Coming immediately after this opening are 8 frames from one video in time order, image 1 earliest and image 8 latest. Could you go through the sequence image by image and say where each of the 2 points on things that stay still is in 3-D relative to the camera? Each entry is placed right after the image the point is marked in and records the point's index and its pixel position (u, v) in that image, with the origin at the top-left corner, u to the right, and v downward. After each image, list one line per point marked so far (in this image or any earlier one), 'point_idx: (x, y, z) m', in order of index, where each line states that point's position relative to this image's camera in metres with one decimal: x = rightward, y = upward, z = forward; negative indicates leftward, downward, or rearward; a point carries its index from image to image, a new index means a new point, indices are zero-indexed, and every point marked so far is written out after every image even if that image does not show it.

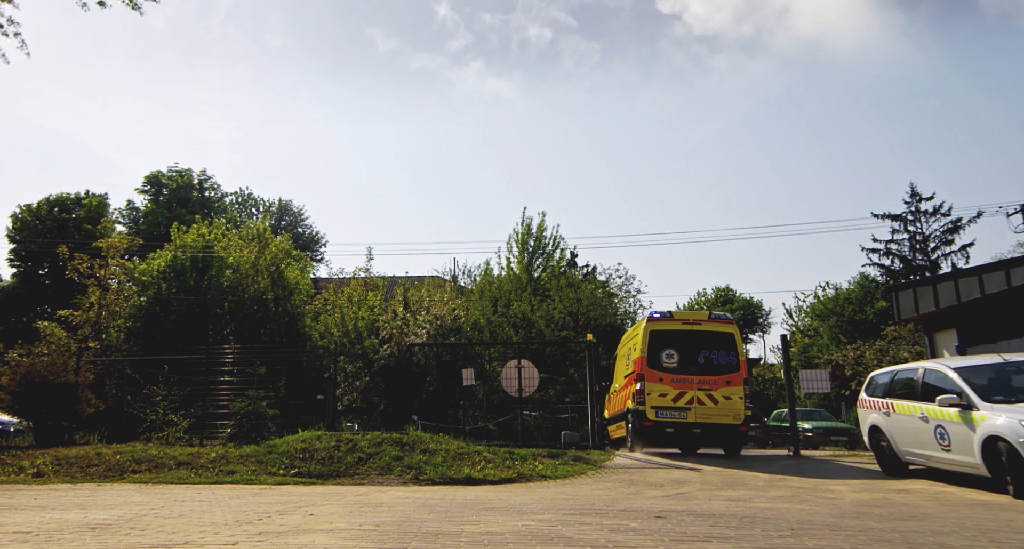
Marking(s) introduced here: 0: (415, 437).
0: (-1.6, -2.7, +13.0) m
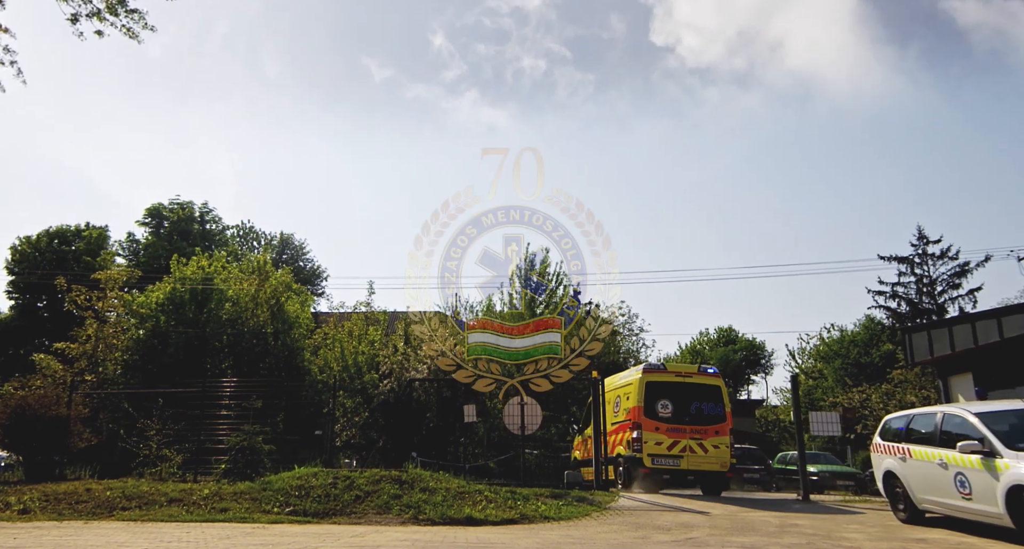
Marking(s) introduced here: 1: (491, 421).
0: (-1.6, -3.3, +12.6) m
1: (-0.5, -3.7, +19.2) m
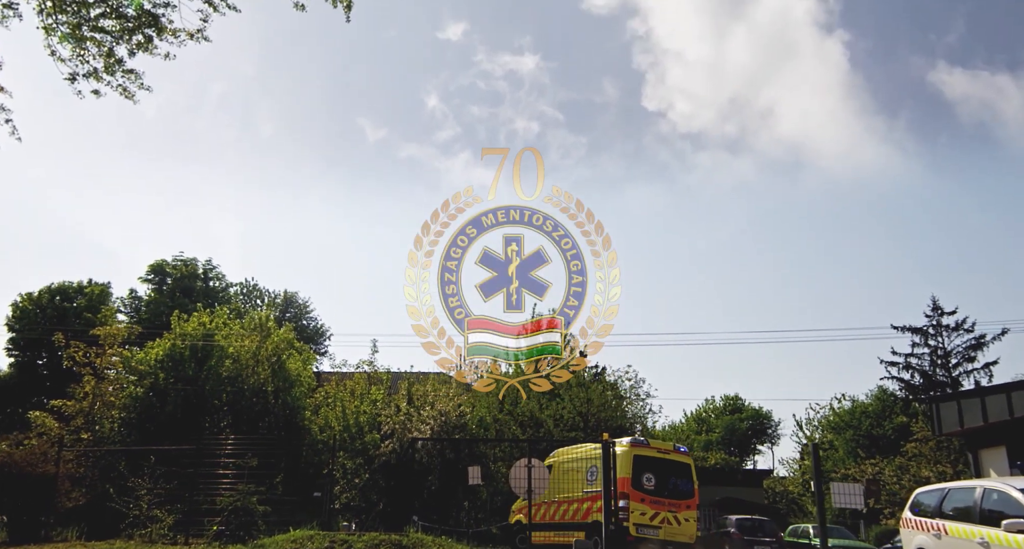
0: (-1.5, -4.2, +12.1) m
1: (-0.4, -5.1, +18.7) m
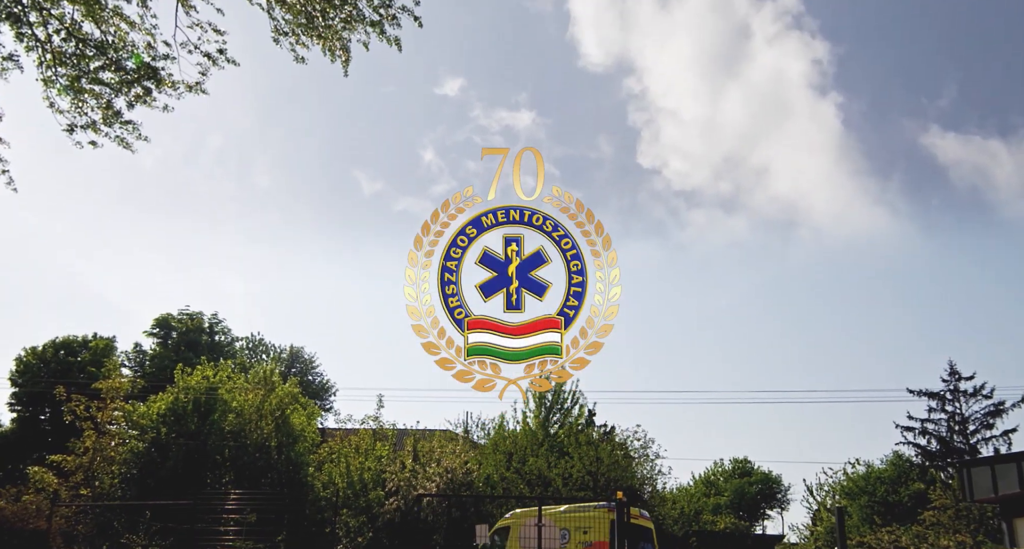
0: (-1.4, -5.1, +12.0) m
1: (-0.3, -6.5, +18.5) m
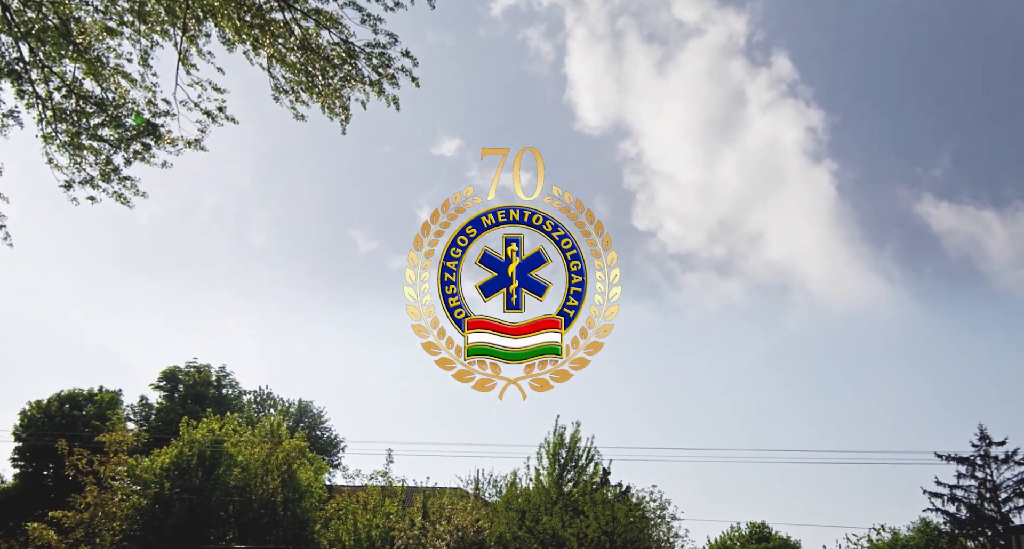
0: (-1.1, -5.9, +11.7) m
1: (-0.2, -7.9, +18.1) m
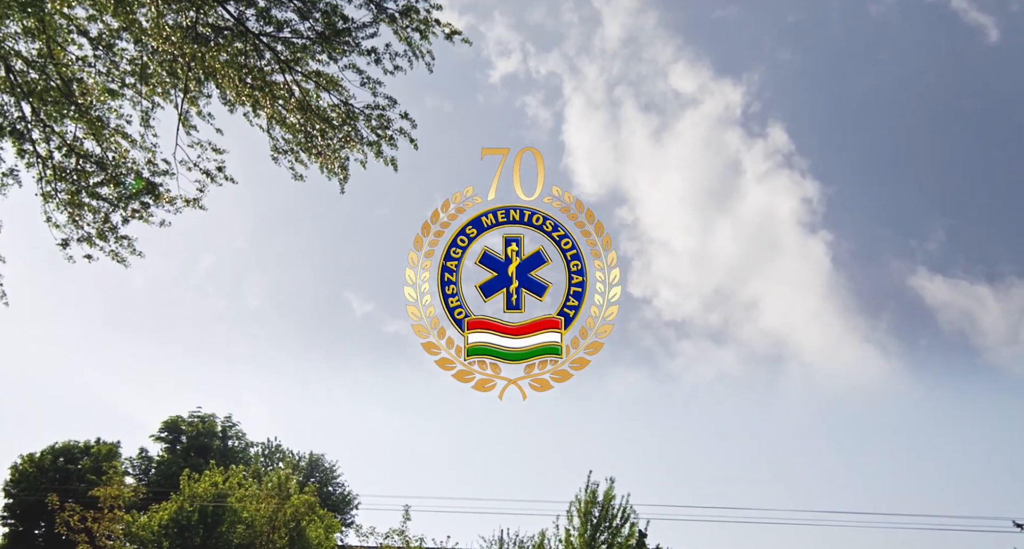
0: (-0.7, -6.5, +10.7) m
1: (+0.2, -9.0, +16.9) m
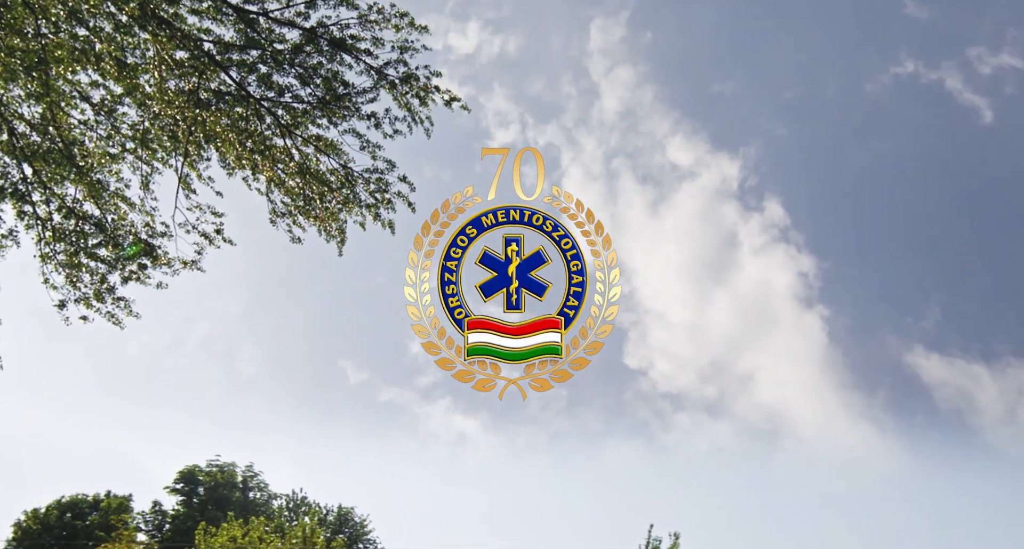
0: (+0.2, -7.0, +9.6) m
1: (+0.9, -10.0, +15.6) m
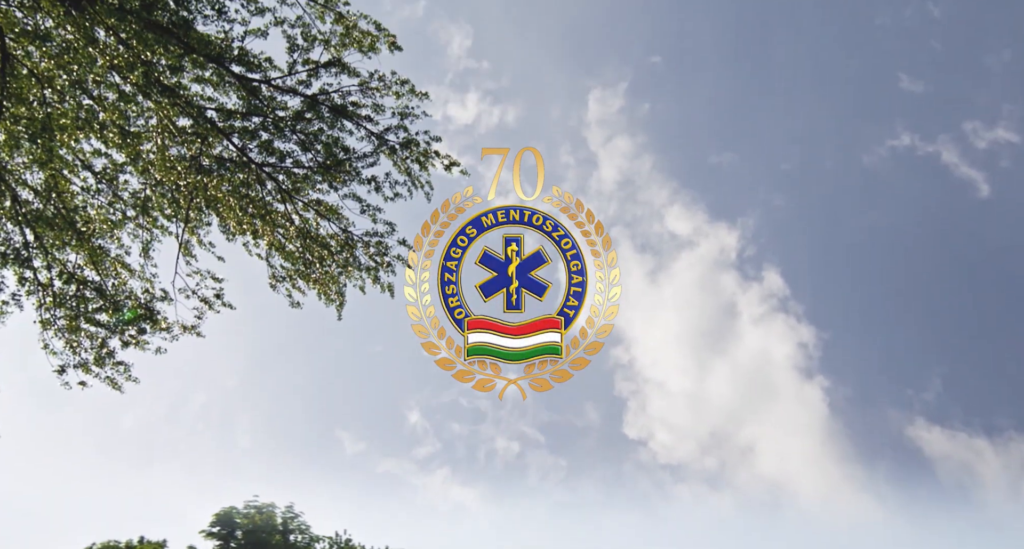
0: (+0.8, -7.5, +9.0) m
1: (+1.5, -11.0, +14.6) m
